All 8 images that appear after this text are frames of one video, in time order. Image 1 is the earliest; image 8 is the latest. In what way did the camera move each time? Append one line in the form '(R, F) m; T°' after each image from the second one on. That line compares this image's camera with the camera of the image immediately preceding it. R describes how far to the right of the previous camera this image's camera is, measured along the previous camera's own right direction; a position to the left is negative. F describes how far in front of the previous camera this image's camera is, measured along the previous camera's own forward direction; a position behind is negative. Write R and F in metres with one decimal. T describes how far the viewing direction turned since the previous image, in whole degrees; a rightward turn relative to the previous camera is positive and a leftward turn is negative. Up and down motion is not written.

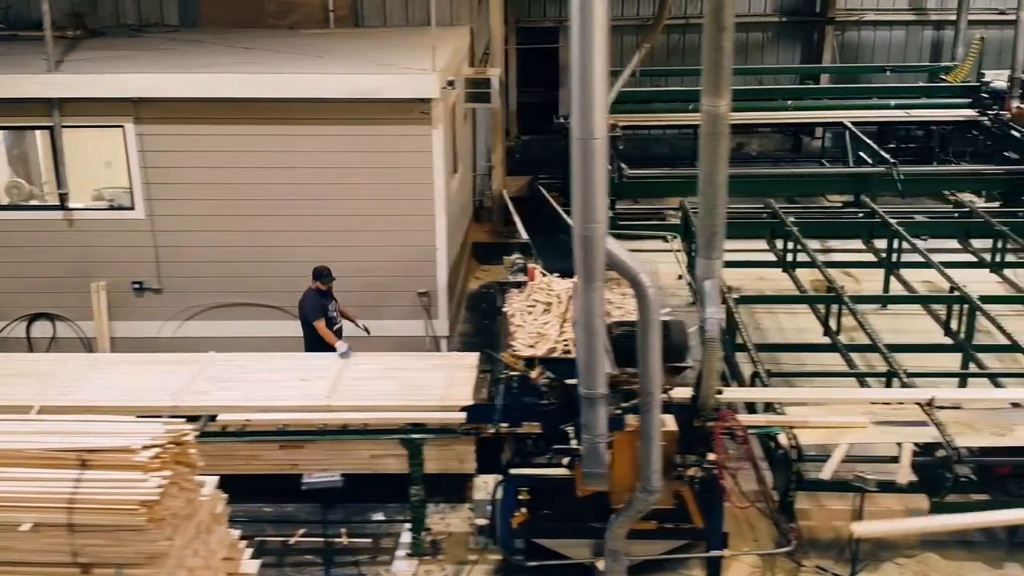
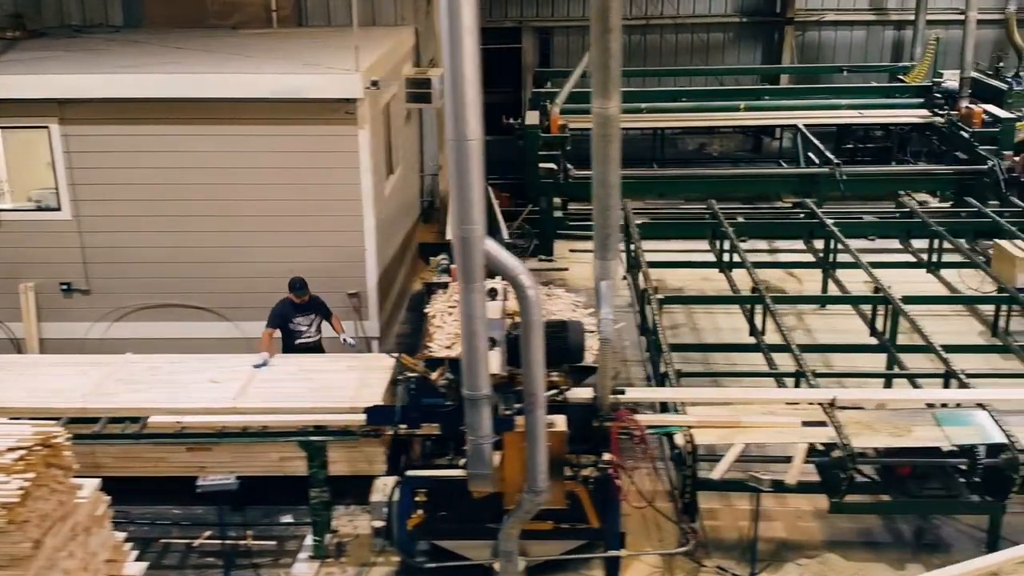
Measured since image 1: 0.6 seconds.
(+0.3, 0.0) m; 0°
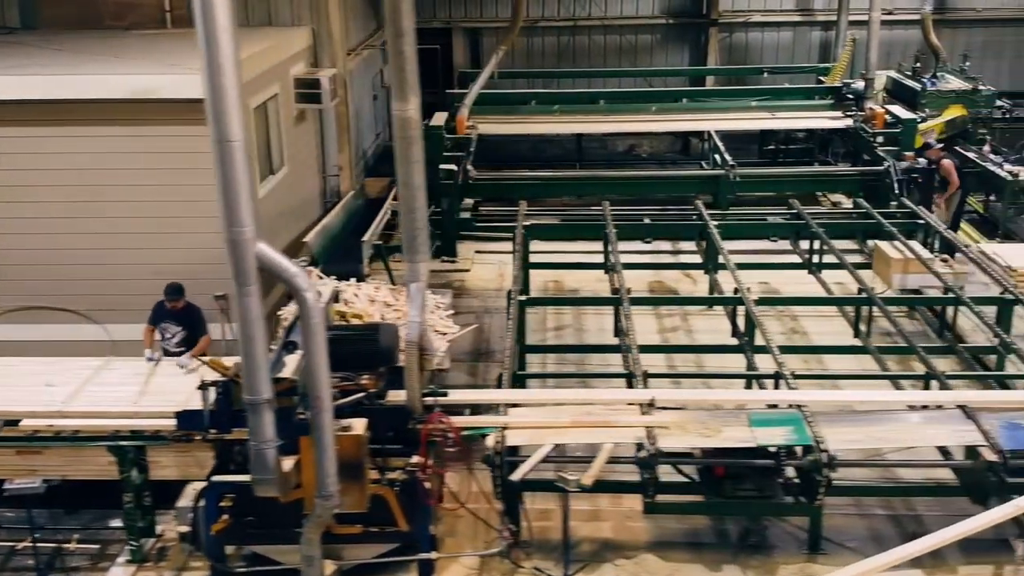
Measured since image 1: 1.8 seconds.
(+0.5, 0.0) m; +1°
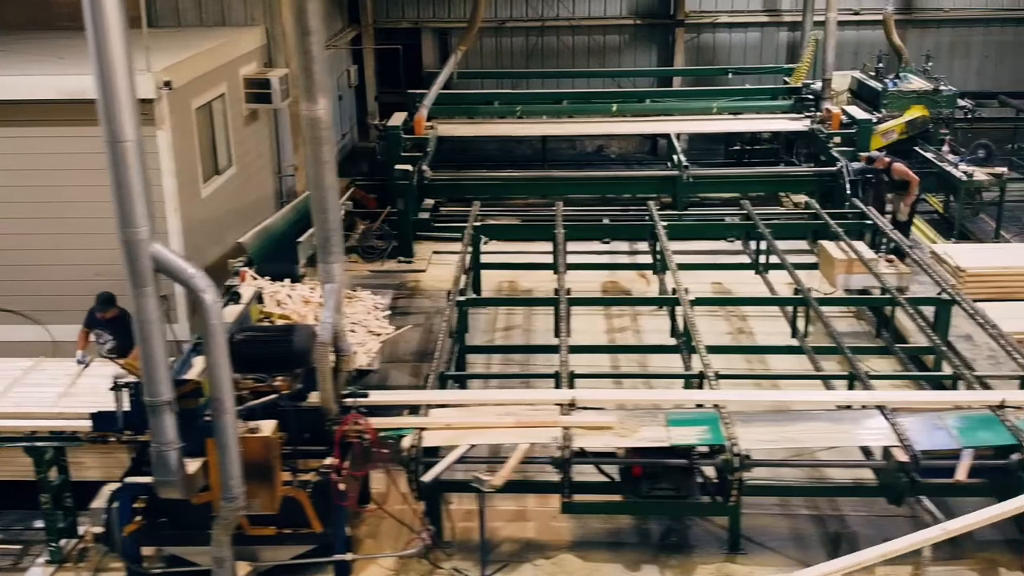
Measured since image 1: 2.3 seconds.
(+0.2, 0.0) m; 0°
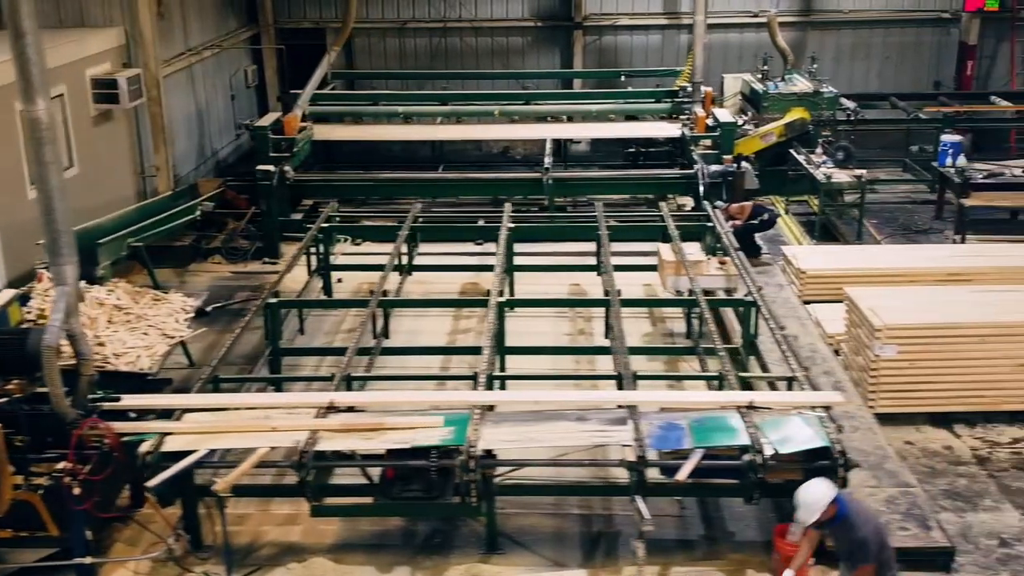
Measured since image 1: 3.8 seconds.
(+0.7, 0.0) m; +1°
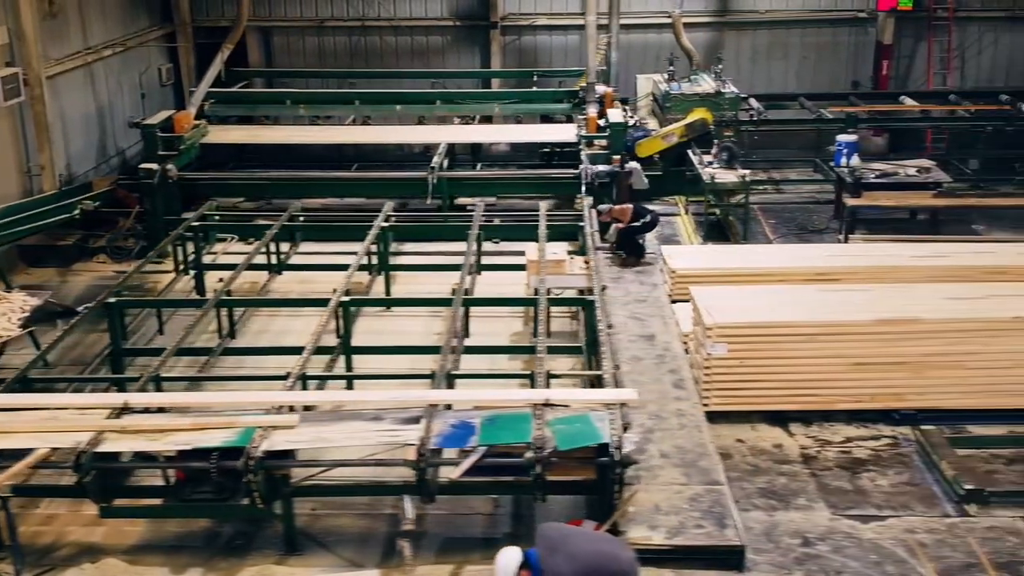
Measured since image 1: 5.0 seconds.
(+0.6, 0.0) m; +1°
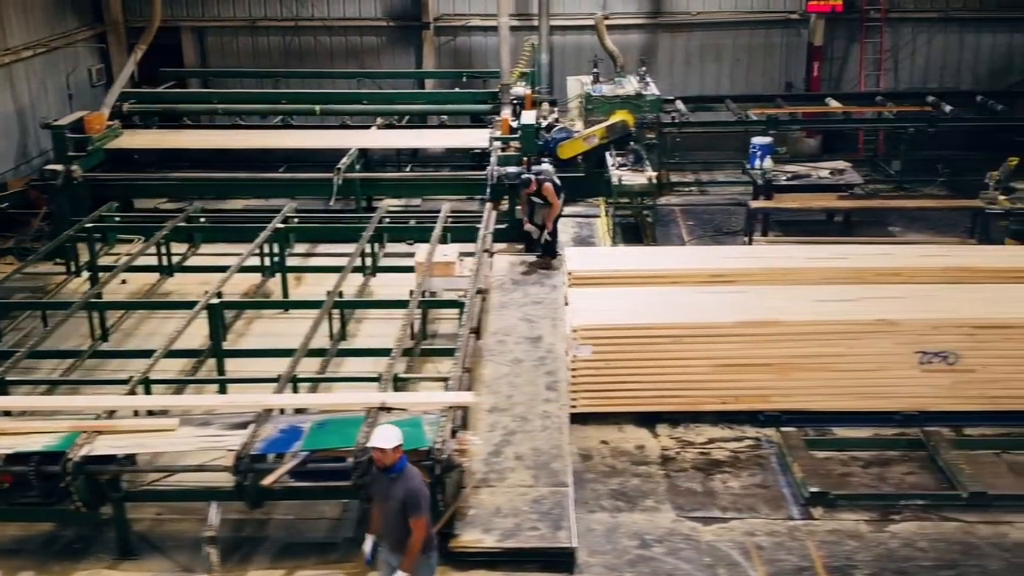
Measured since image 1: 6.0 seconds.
(+0.5, 0.0) m; +1°
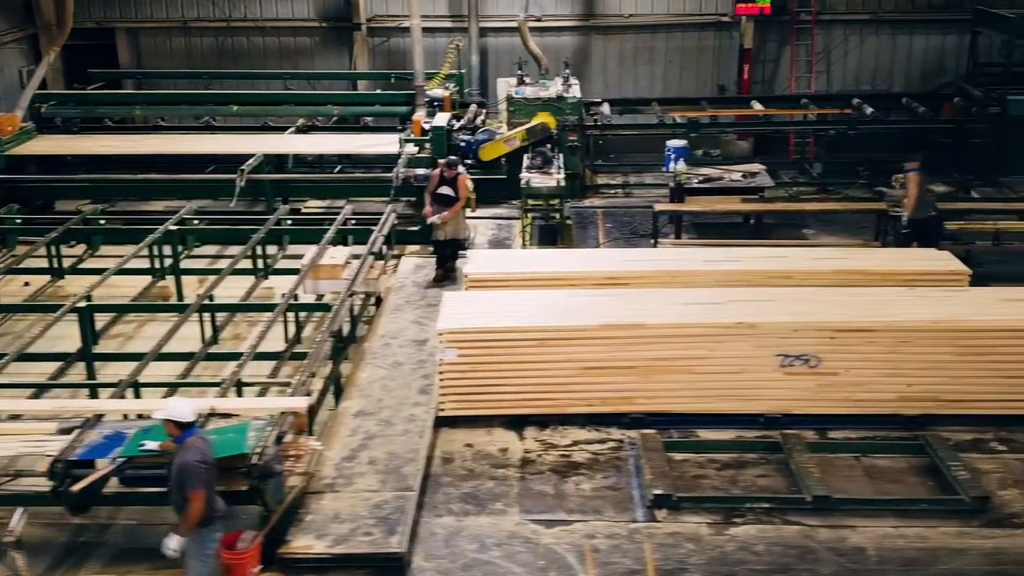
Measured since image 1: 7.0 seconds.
(+0.5, 0.0) m; +1°
